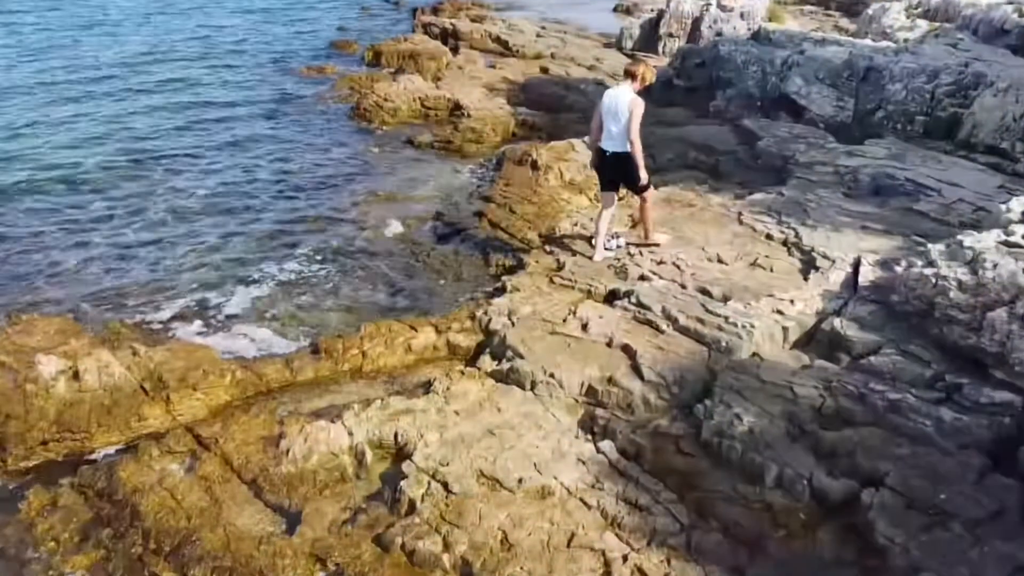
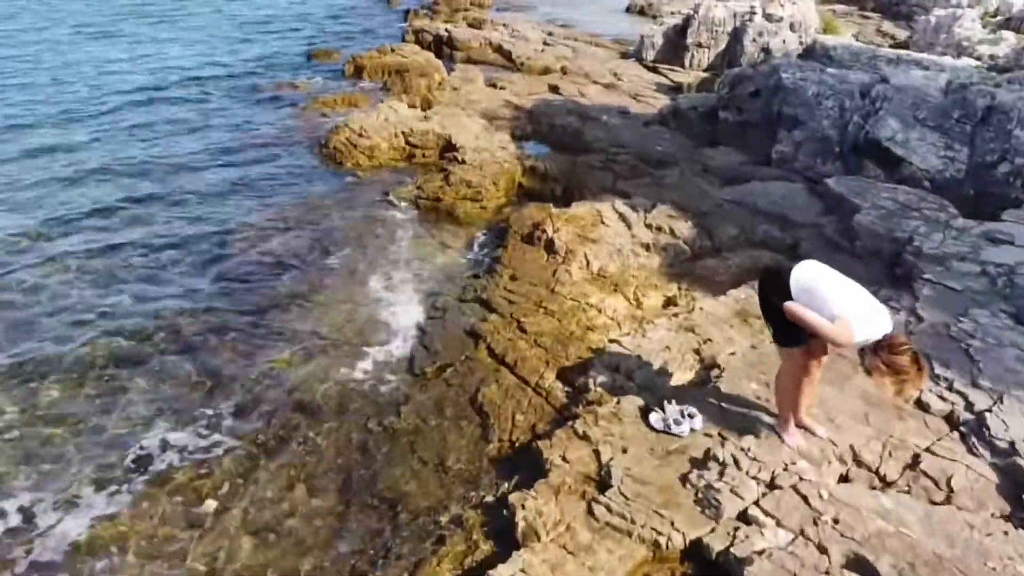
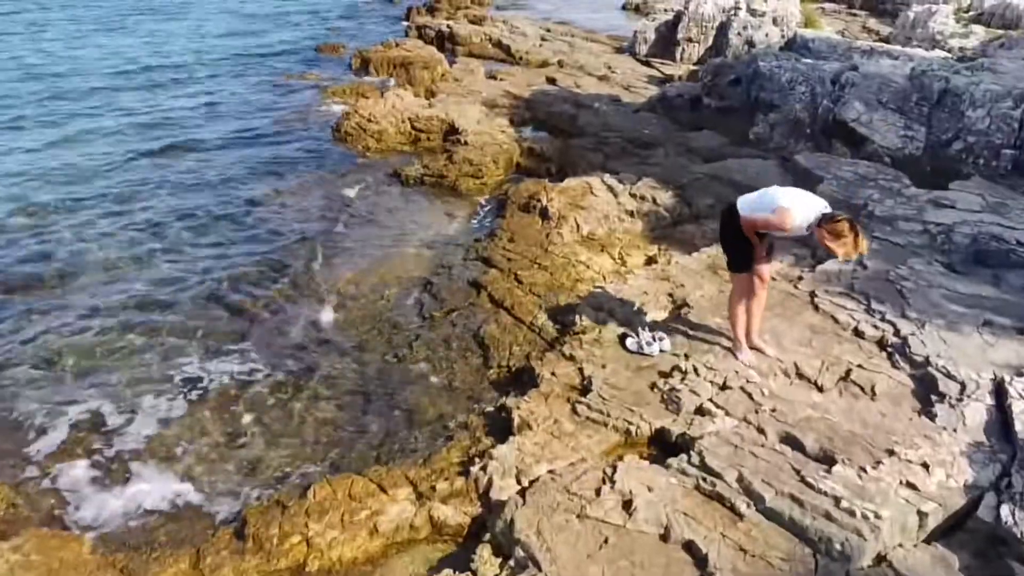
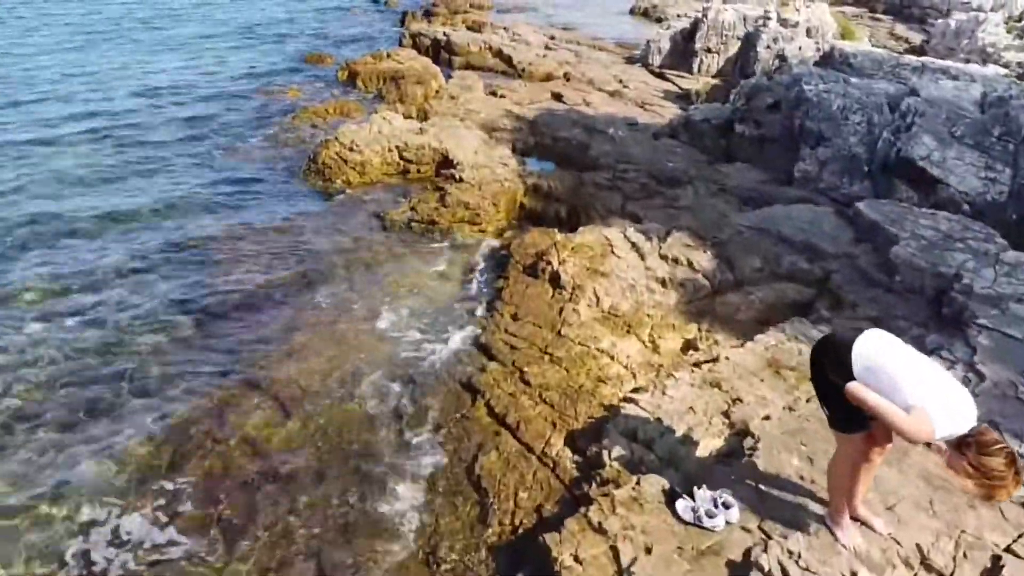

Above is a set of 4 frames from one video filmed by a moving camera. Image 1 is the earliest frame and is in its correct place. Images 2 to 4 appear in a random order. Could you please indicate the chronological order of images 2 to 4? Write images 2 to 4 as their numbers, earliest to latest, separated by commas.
3, 2, 4
